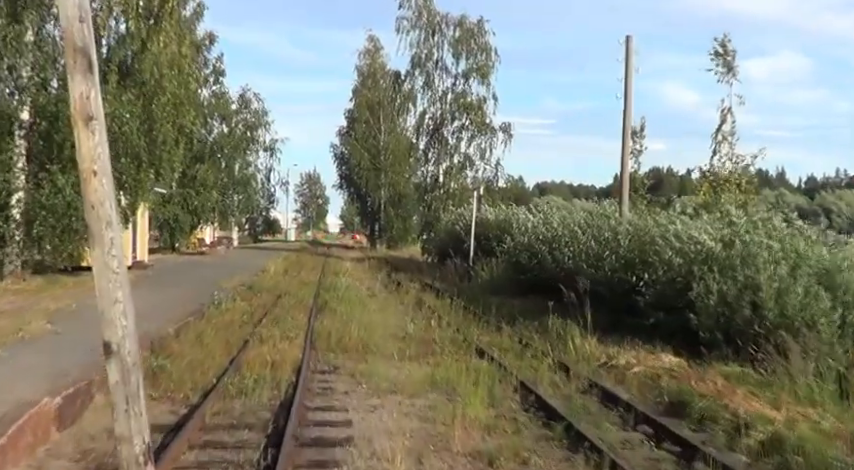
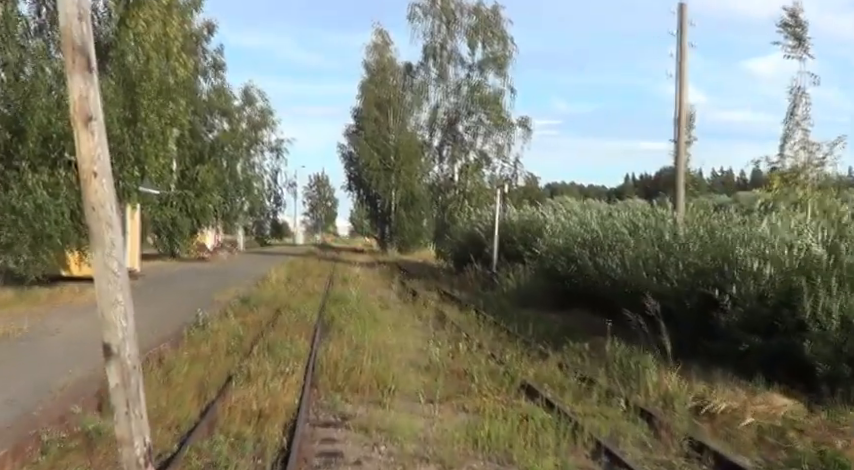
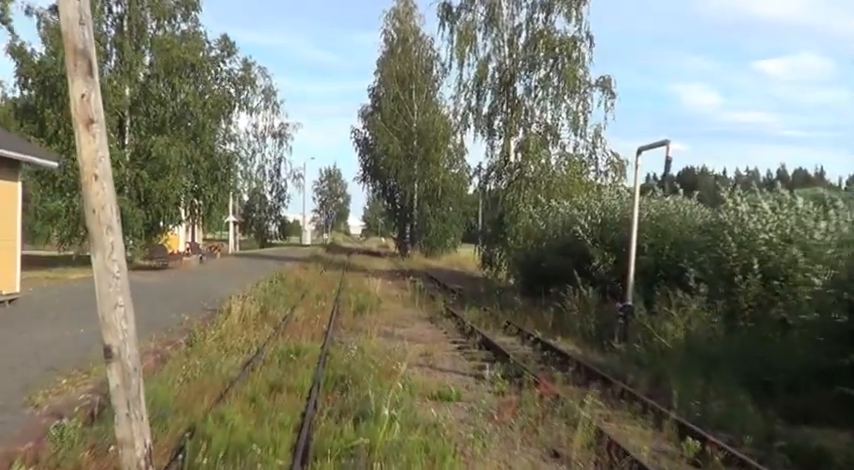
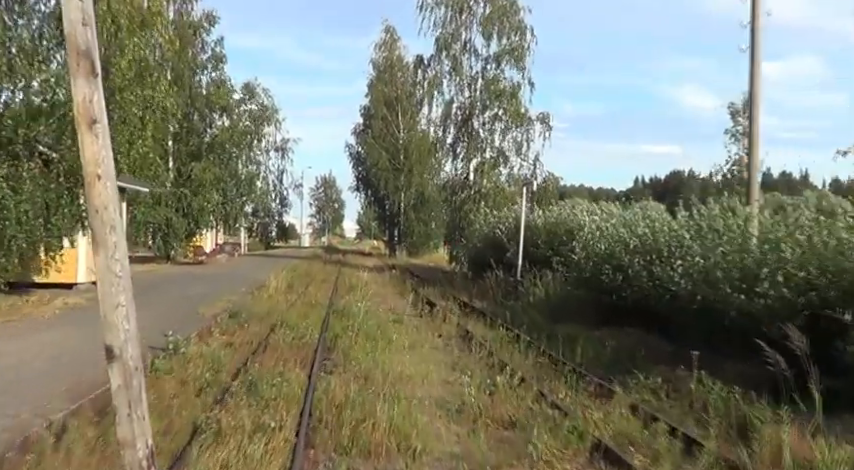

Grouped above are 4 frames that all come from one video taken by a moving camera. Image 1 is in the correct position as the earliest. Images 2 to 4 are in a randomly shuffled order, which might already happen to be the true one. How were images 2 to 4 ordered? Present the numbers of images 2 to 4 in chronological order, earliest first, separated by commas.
2, 4, 3
